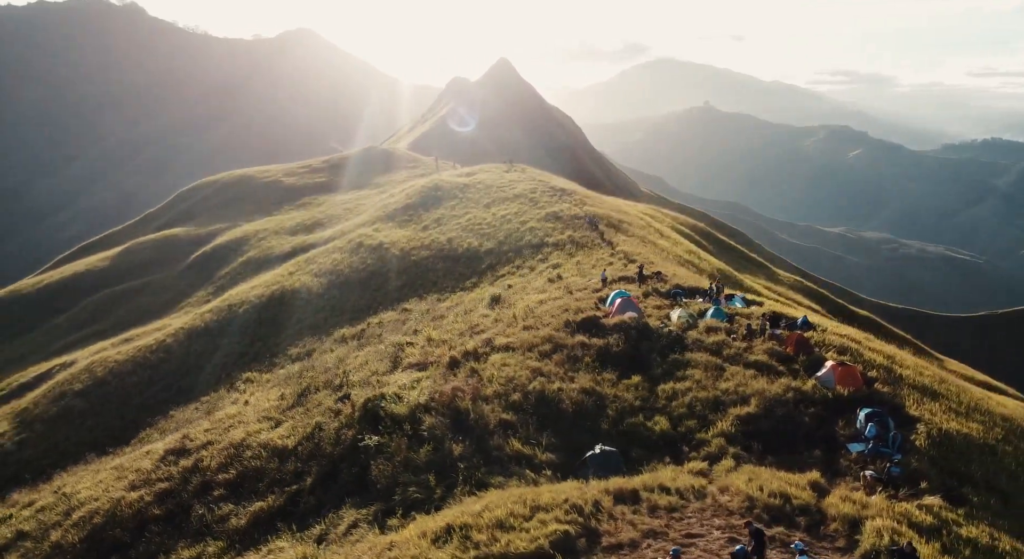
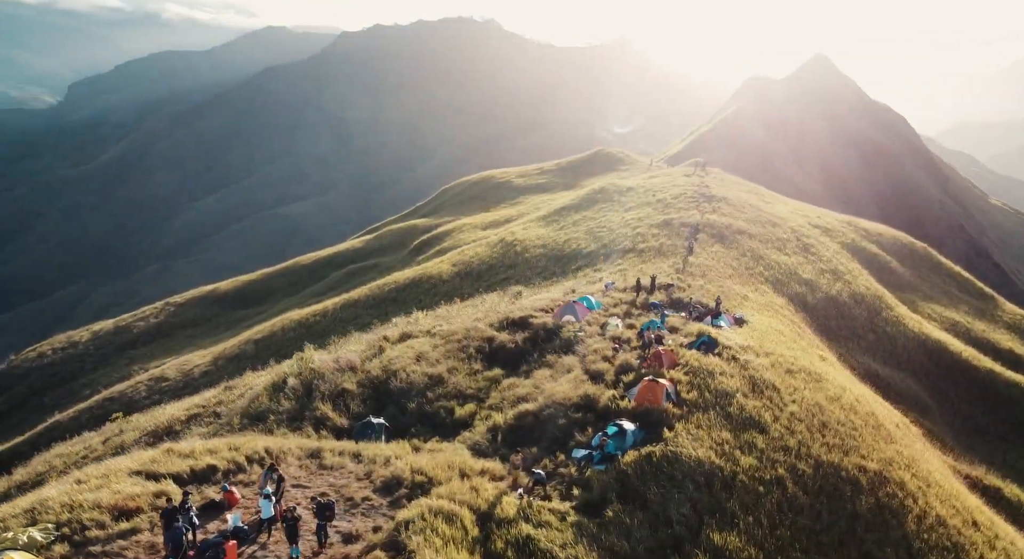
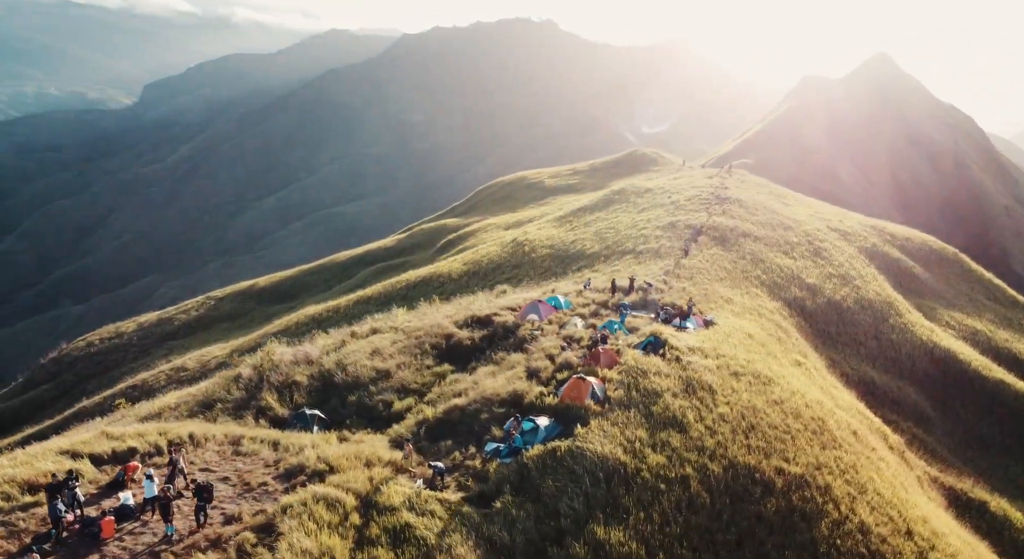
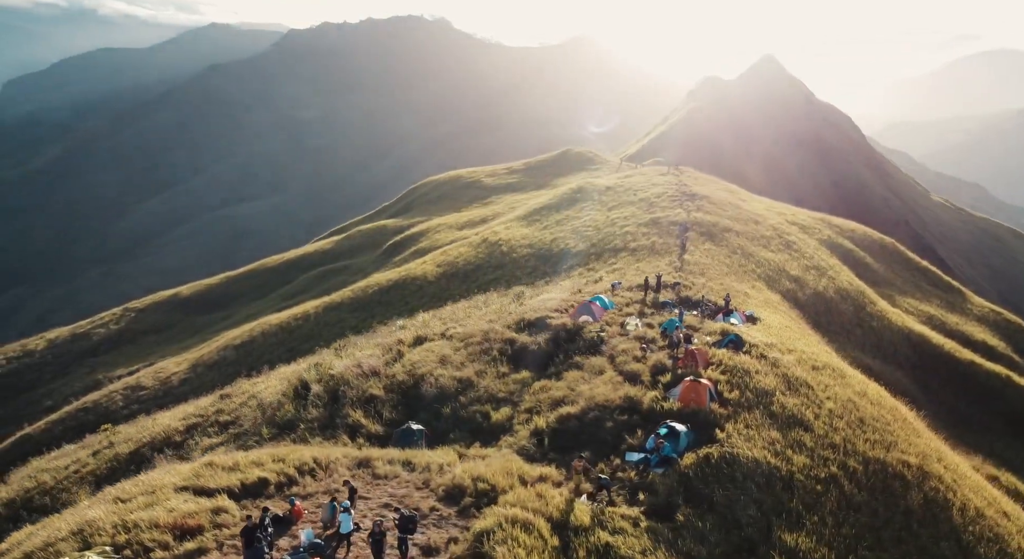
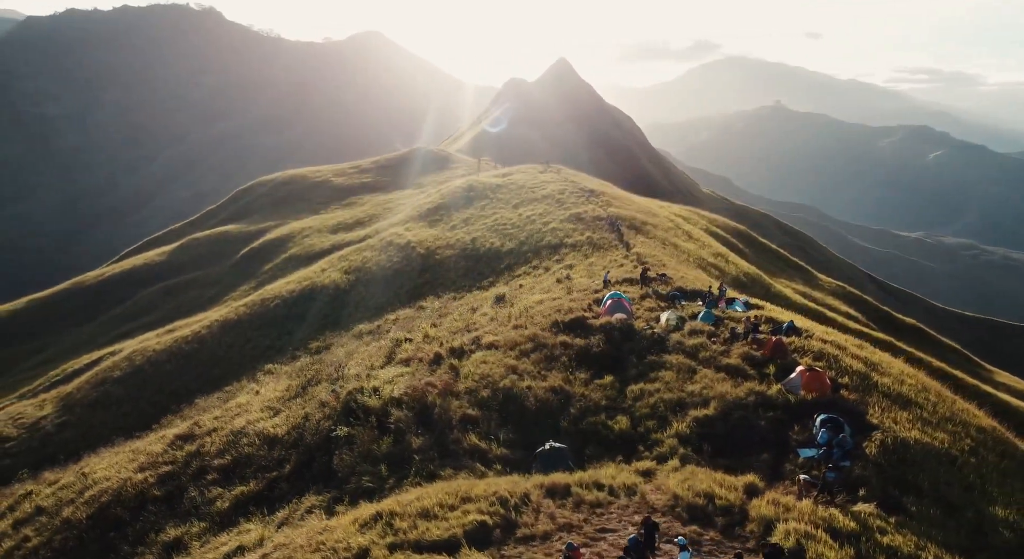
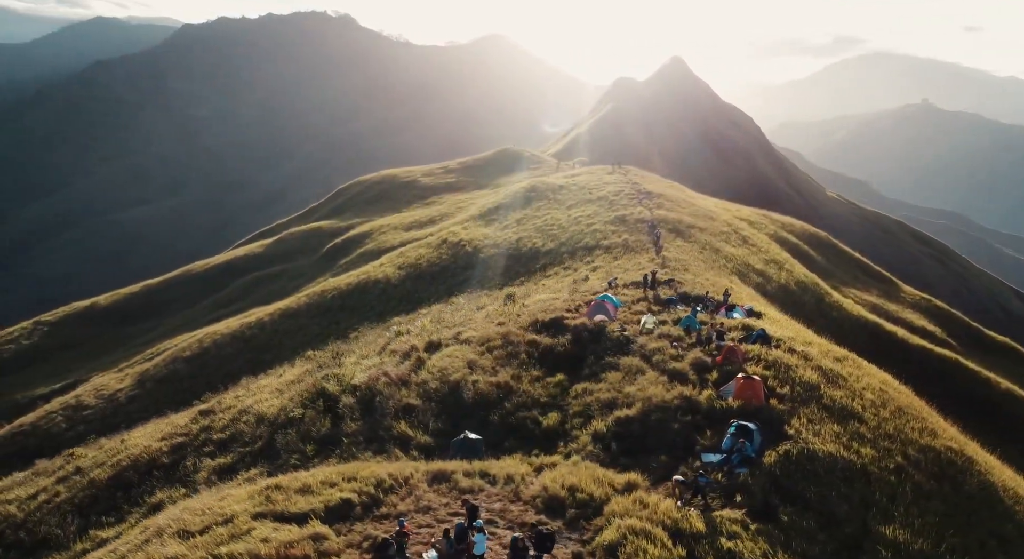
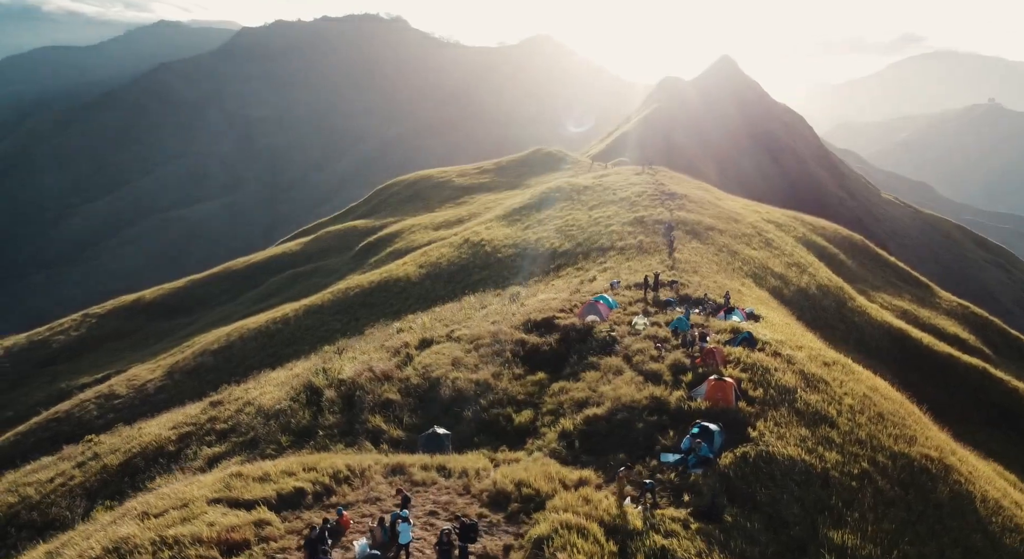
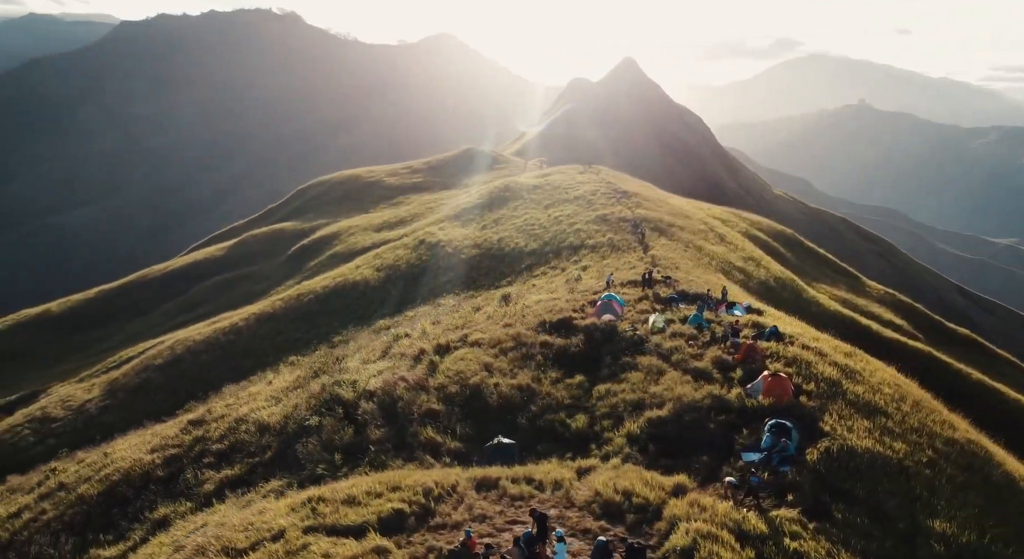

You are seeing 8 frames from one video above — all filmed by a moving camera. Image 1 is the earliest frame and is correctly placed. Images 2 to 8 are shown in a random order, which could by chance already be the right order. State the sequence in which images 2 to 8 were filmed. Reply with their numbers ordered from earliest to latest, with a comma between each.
5, 8, 6, 7, 4, 2, 3
